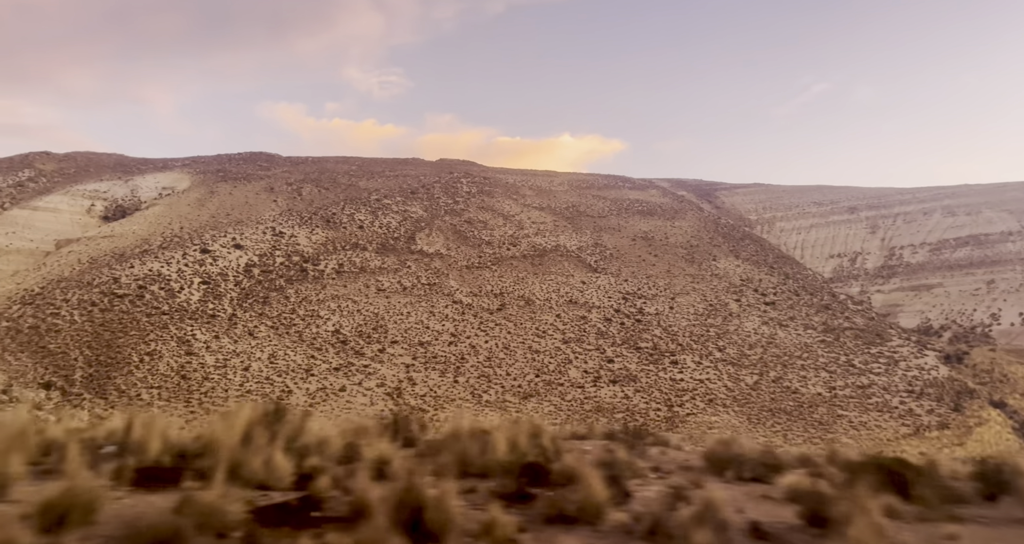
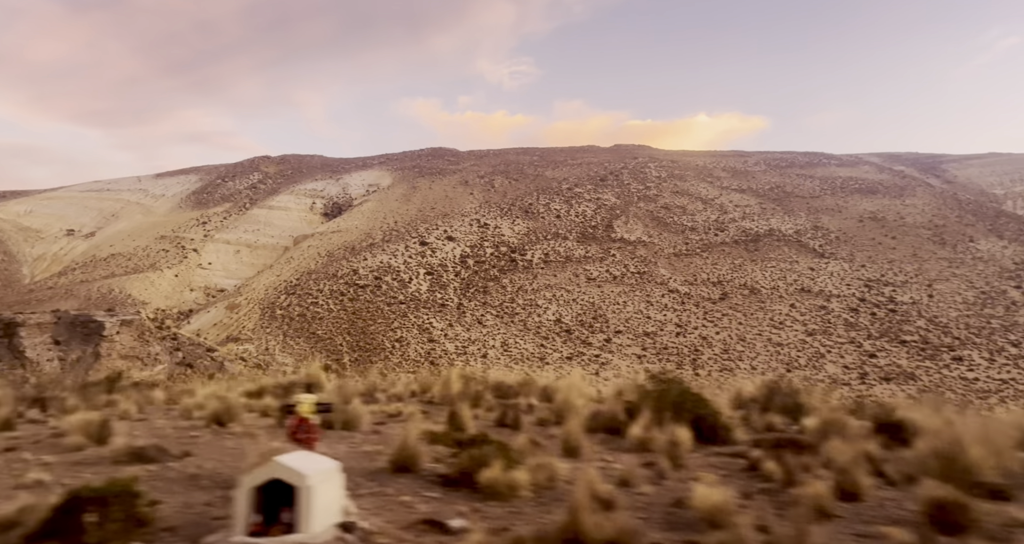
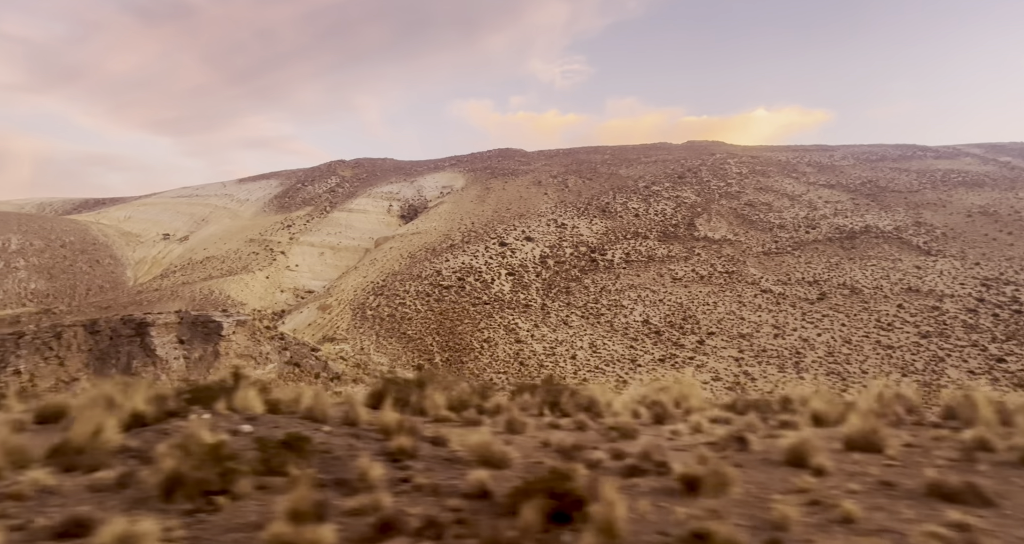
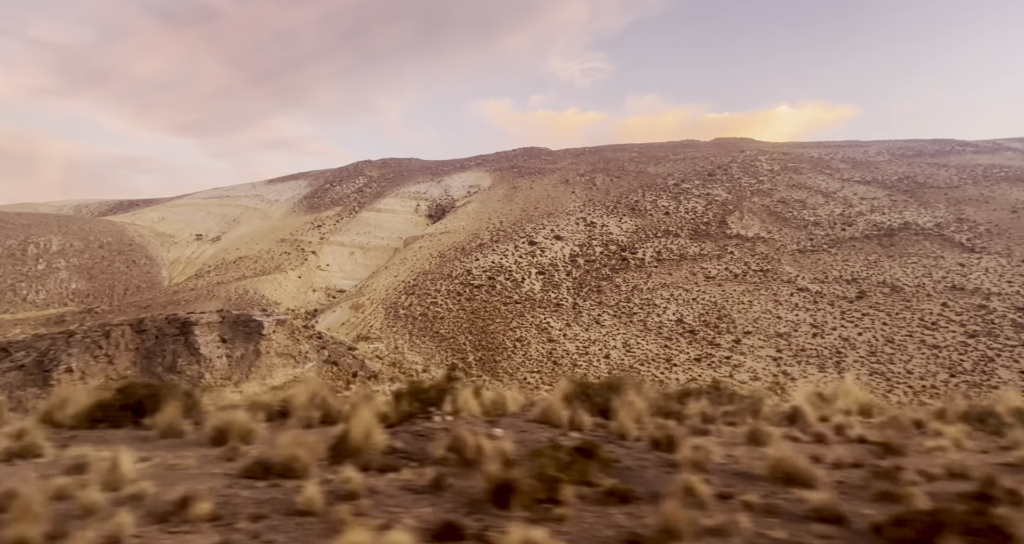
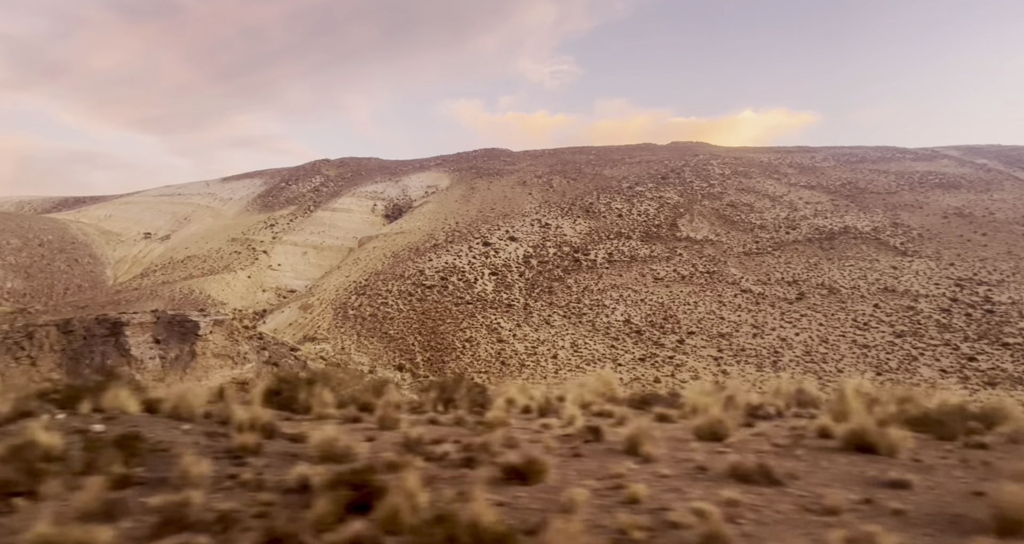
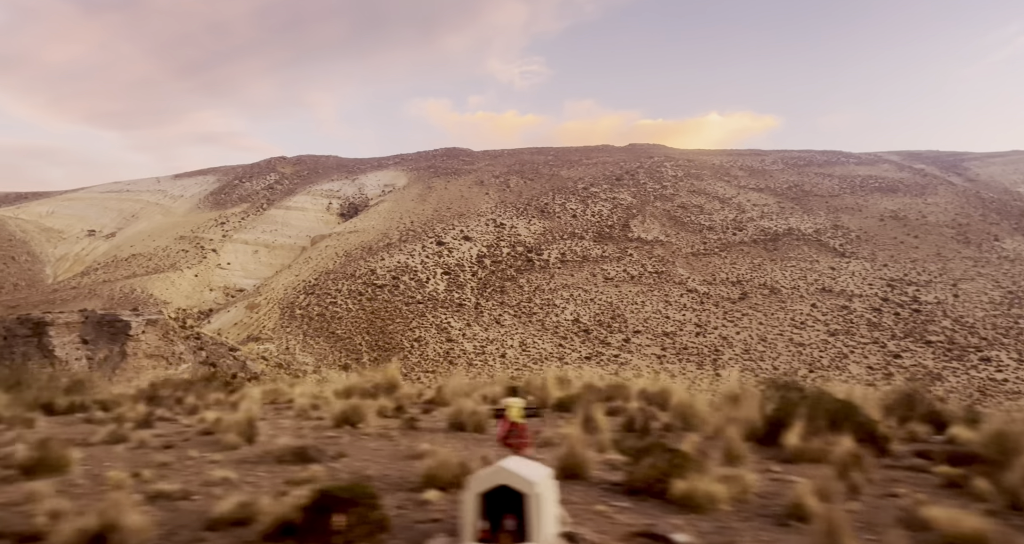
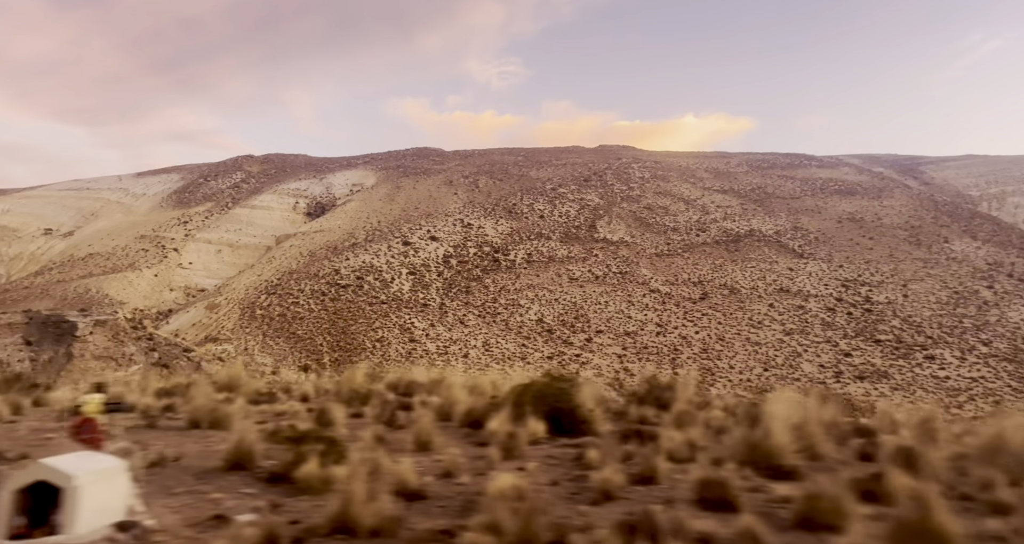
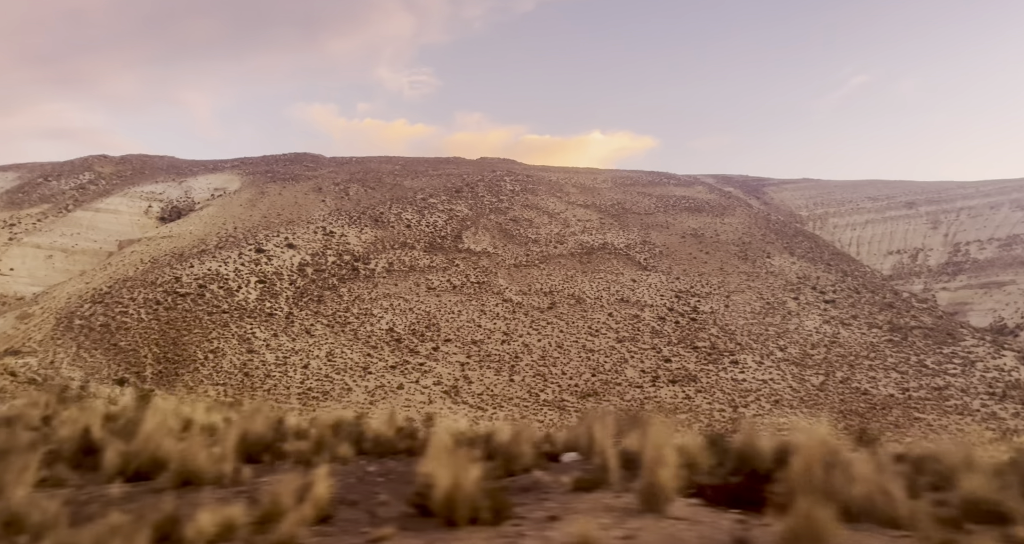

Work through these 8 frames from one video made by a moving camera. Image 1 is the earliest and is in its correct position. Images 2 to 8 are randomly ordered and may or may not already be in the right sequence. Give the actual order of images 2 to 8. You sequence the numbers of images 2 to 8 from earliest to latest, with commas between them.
8, 7, 2, 6, 5, 3, 4
